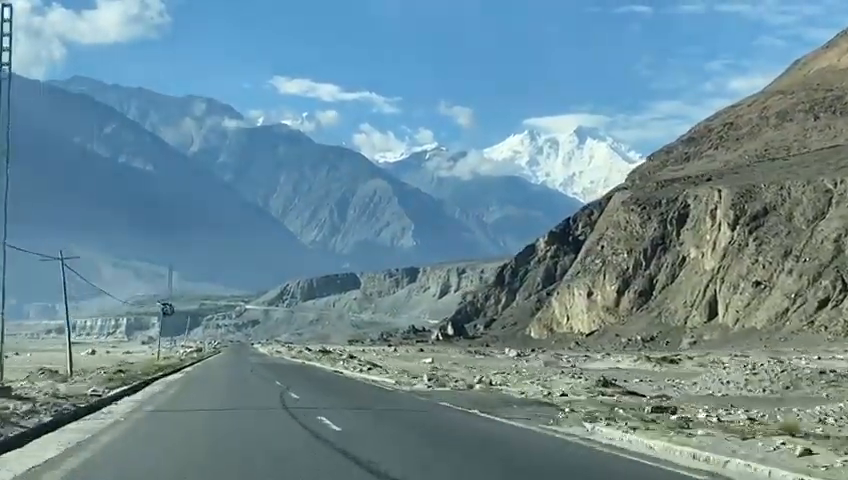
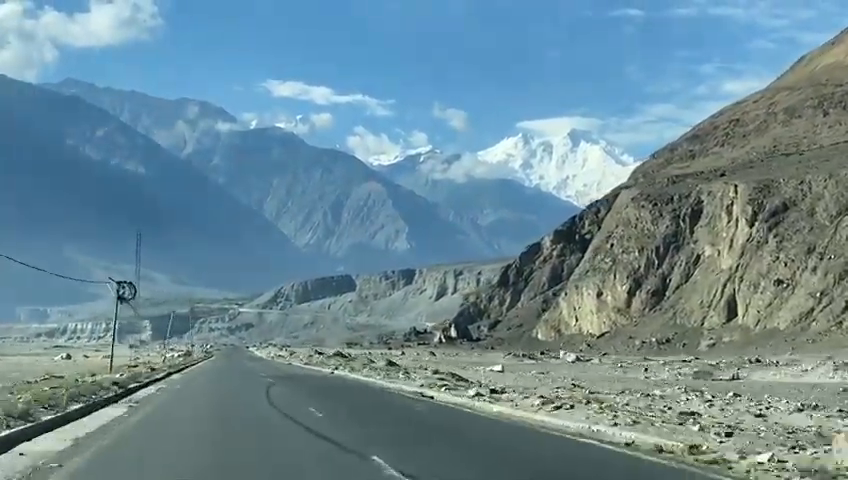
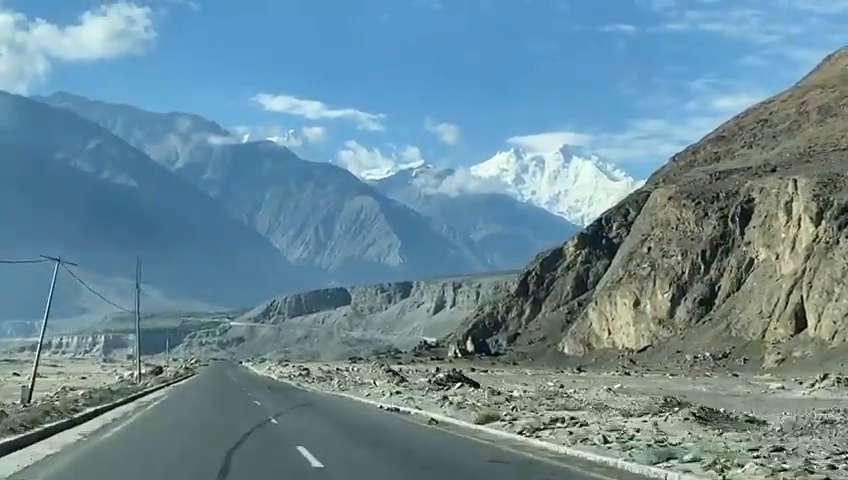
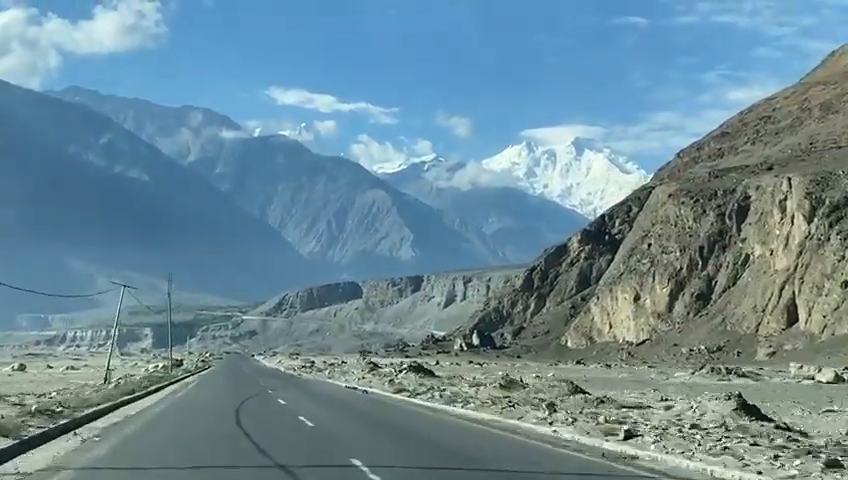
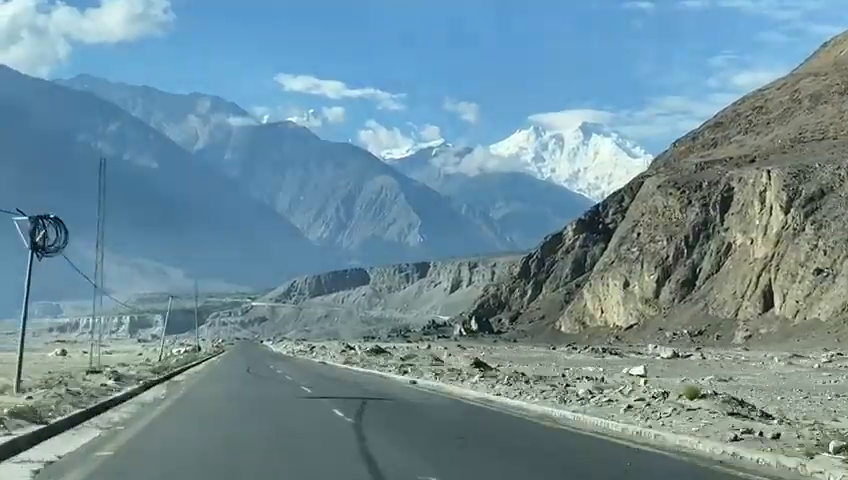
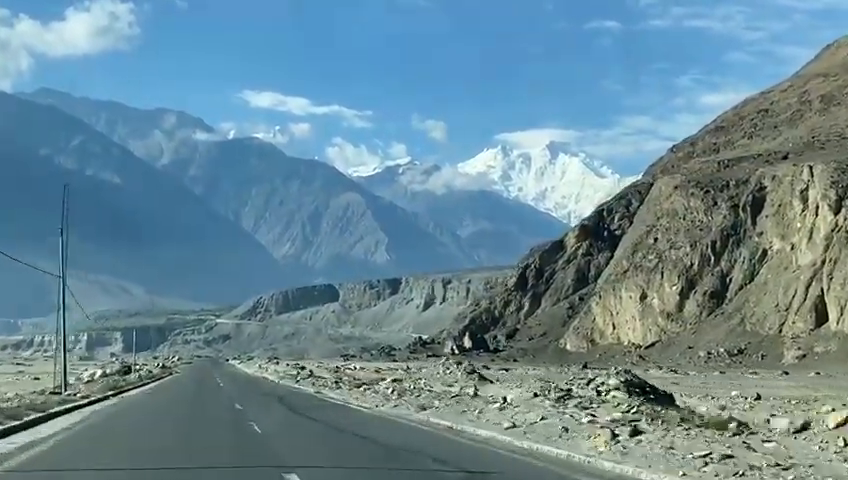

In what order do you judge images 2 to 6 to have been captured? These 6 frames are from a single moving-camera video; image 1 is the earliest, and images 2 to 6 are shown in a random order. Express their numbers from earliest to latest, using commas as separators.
2, 5, 4, 3, 6
